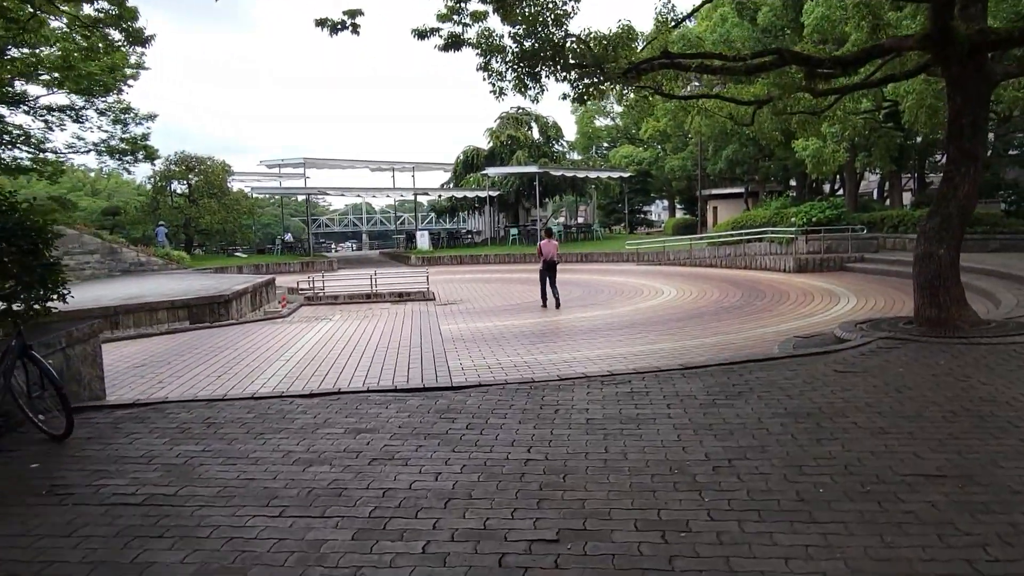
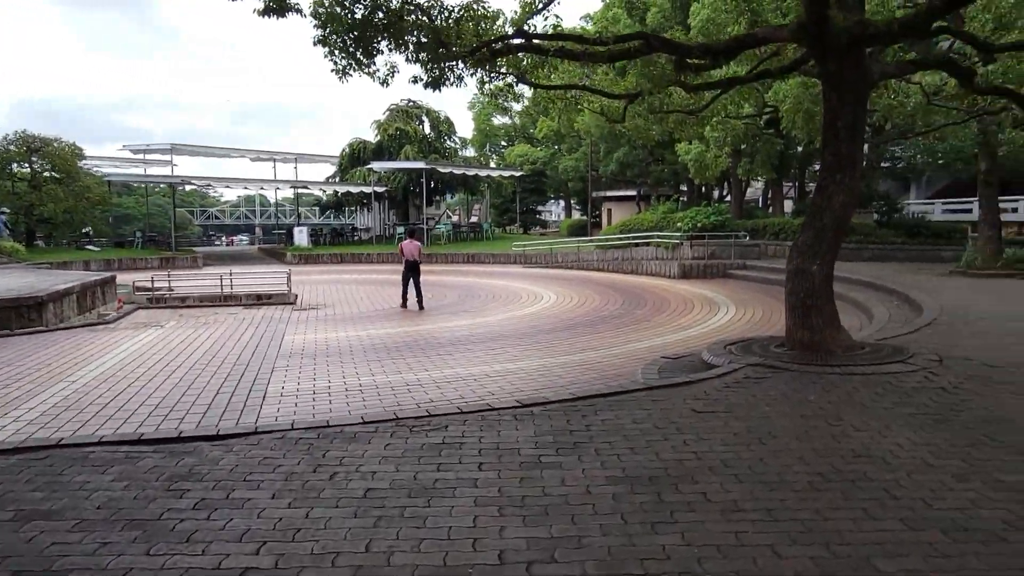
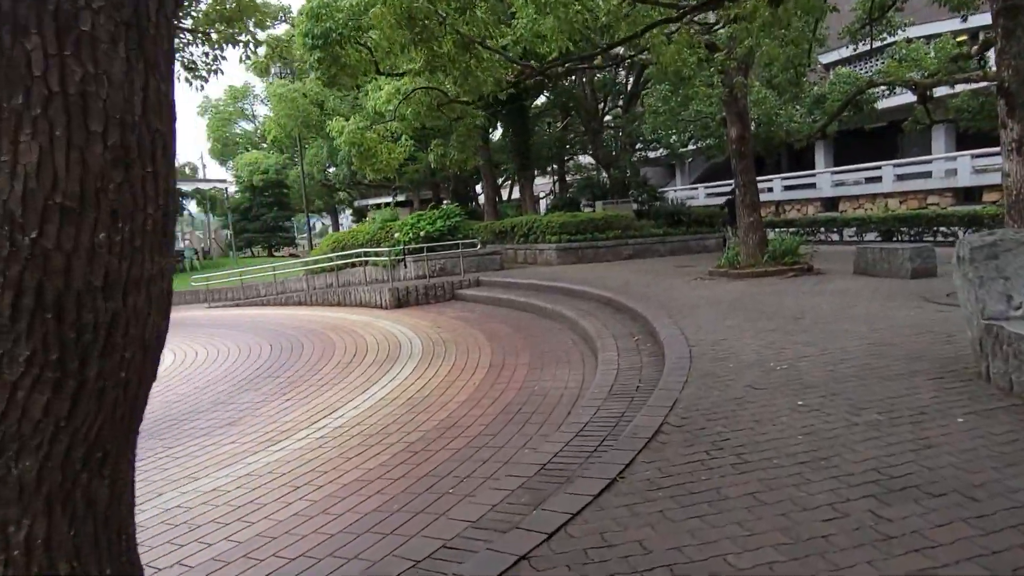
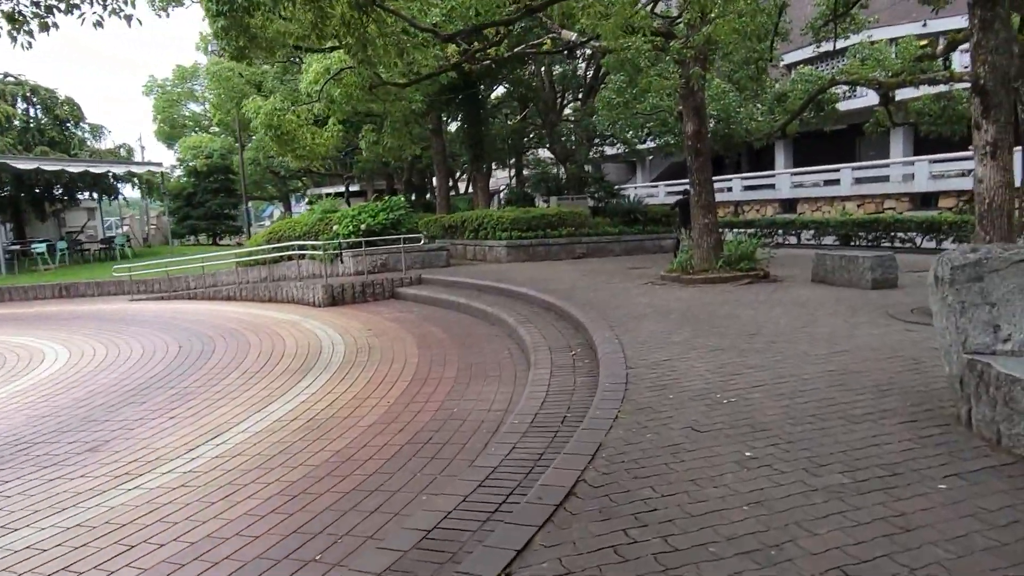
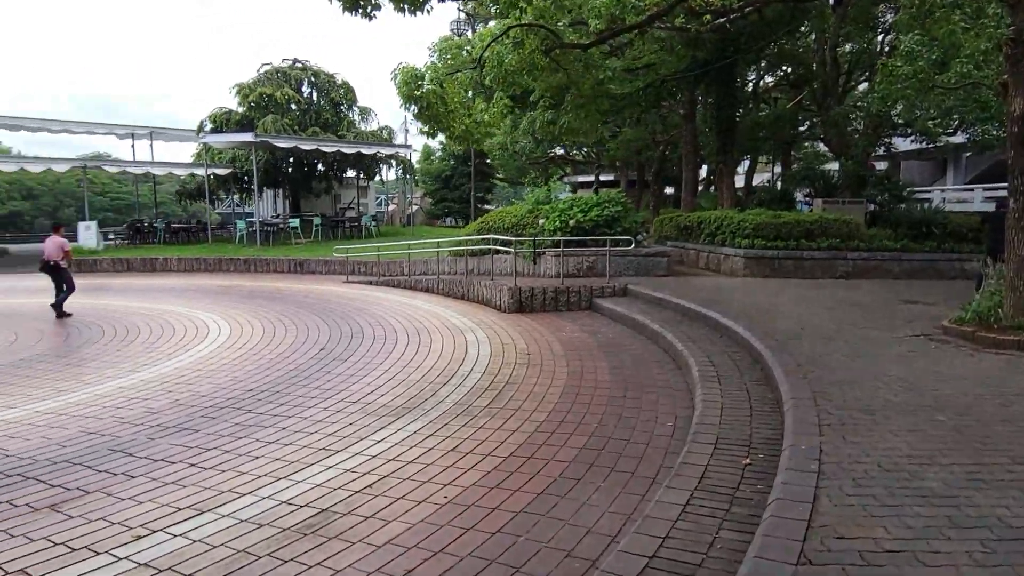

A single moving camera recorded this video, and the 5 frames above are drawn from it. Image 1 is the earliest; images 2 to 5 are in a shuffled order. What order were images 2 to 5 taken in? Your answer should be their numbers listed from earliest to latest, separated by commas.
2, 3, 4, 5
